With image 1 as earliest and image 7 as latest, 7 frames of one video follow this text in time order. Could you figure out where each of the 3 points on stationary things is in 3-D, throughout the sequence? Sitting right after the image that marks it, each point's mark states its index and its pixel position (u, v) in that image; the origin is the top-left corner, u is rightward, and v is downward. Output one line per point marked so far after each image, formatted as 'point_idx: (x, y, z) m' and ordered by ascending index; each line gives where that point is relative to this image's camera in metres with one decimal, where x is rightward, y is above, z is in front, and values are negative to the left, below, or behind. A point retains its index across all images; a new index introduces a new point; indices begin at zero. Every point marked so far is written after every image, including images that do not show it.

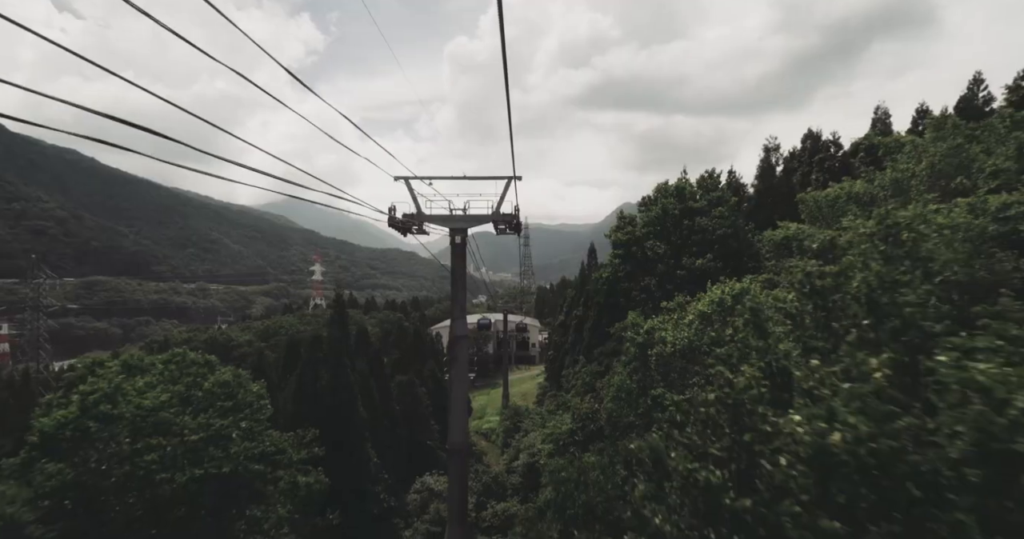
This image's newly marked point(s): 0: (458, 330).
0: (-1.7, -2.0, +15.7) m
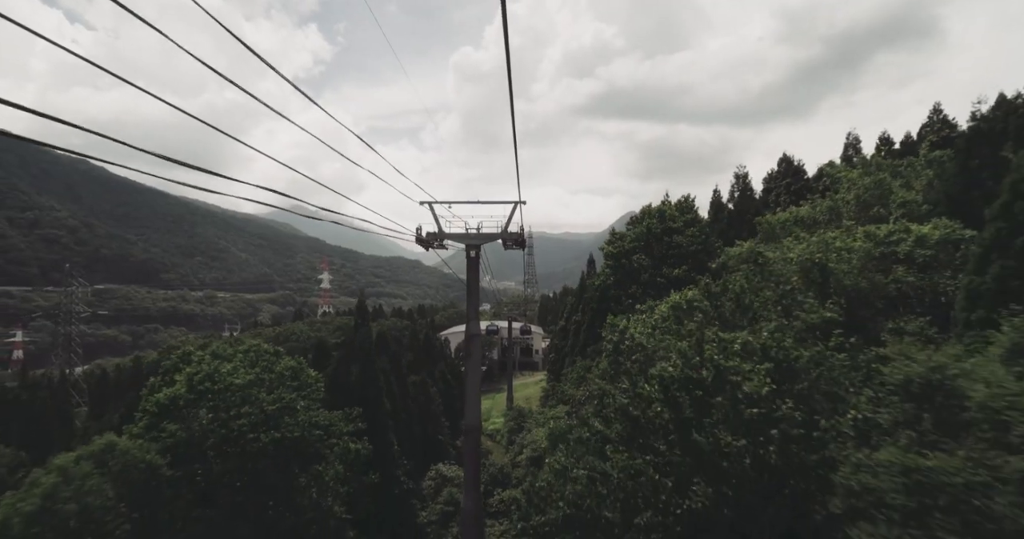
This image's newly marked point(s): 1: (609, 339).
0: (-1.5, -2.4, +18.6) m
1: (+3.4, -2.2, +16.8) m
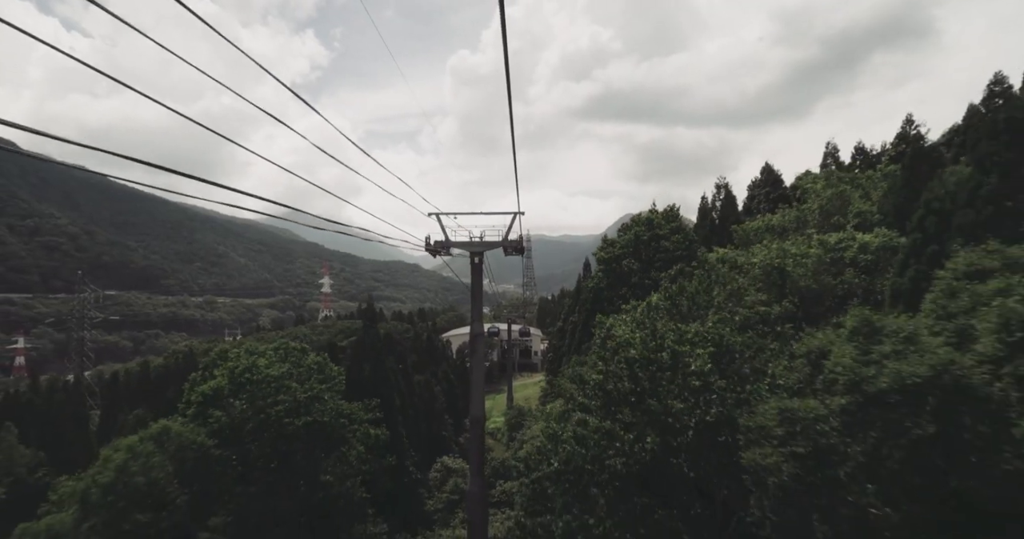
0: (-1.5, -2.6, +20.3) m
1: (+3.4, -2.3, +18.6) m
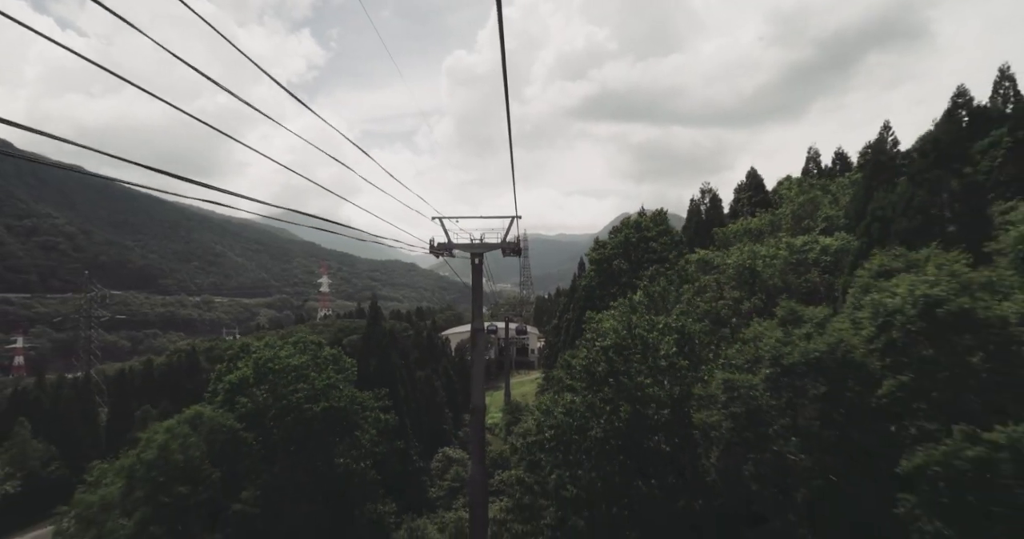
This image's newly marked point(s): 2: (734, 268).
0: (-1.6, -2.6, +21.8) m
1: (+3.4, -2.3, +20.1) m
2: (+9.1, +0.1, +20.0) m
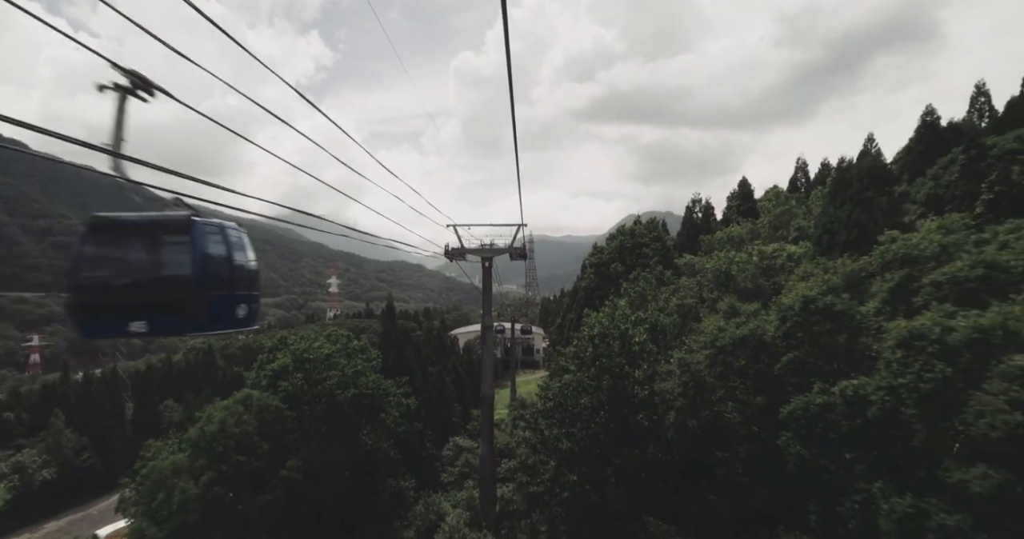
0: (-1.3, -2.7, +24.1) m
1: (+3.6, -2.5, +22.3) m
2: (+9.4, -0.1, +22.1) m
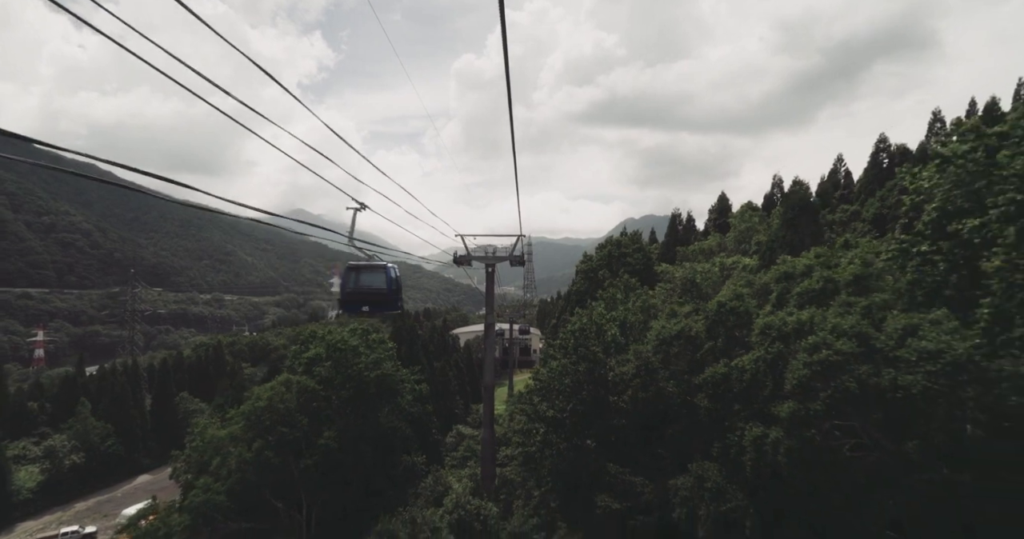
0: (-1.4, -3.0, +27.3) m
1: (+3.6, -2.8, +25.6) m
2: (+9.4, -0.5, +25.4) m
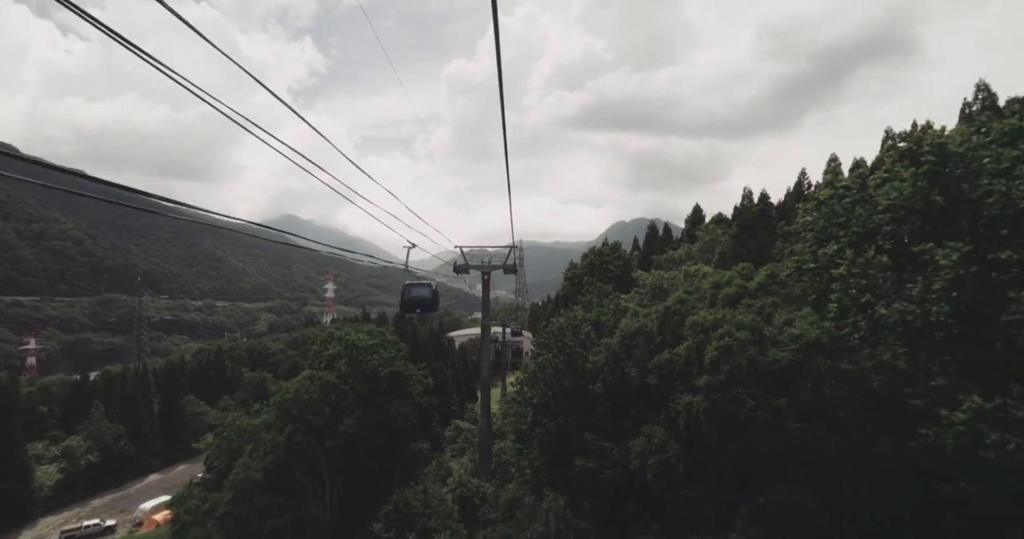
0: (-1.8, -3.4, +30.4) m
1: (+3.2, -3.2, +28.7) m
2: (+9.0, -0.8, +28.7) m
